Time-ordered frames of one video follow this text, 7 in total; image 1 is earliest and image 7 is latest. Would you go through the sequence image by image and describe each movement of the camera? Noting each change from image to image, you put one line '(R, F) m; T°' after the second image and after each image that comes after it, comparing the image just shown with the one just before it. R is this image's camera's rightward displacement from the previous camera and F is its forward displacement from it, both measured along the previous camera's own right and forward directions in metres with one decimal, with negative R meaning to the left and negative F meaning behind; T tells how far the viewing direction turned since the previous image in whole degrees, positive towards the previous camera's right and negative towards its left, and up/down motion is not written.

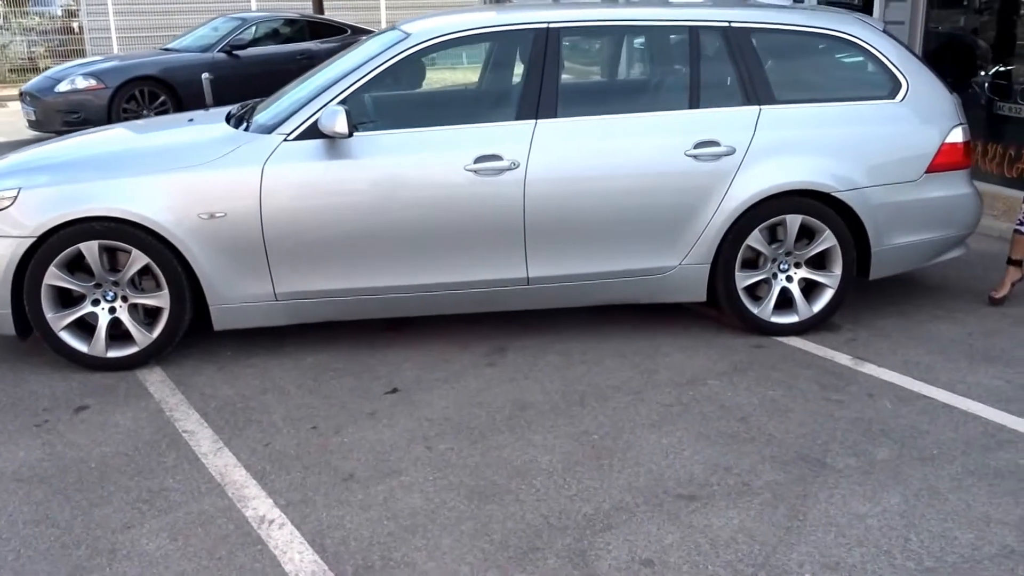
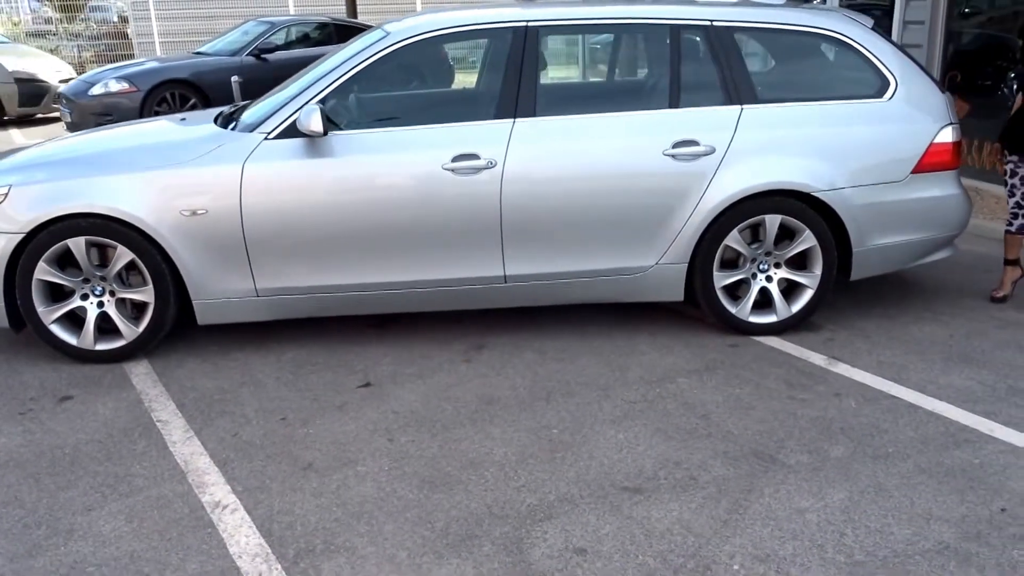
(+0.3, -0.1) m; -2°
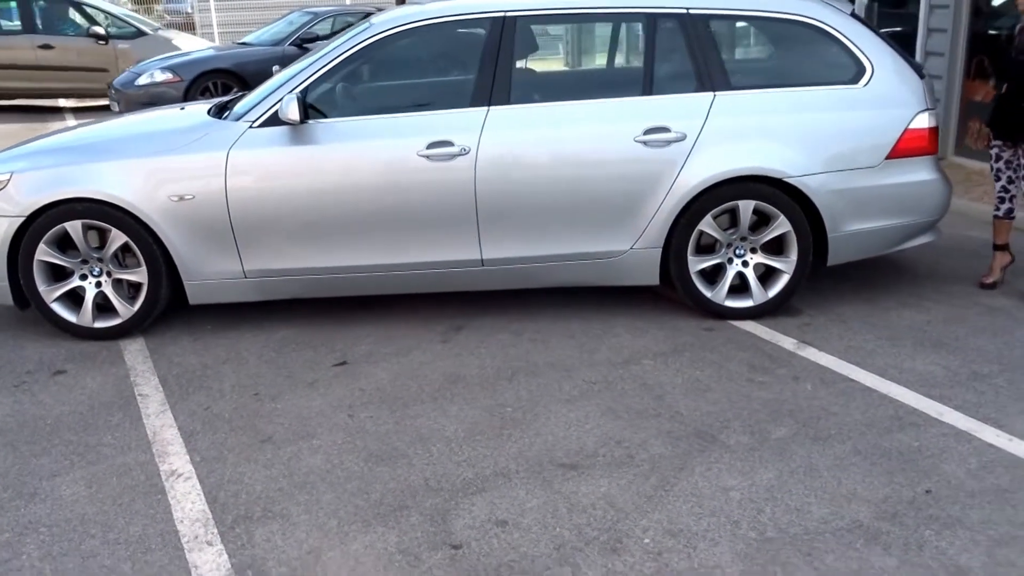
(+0.5, -0.1) m; -4°
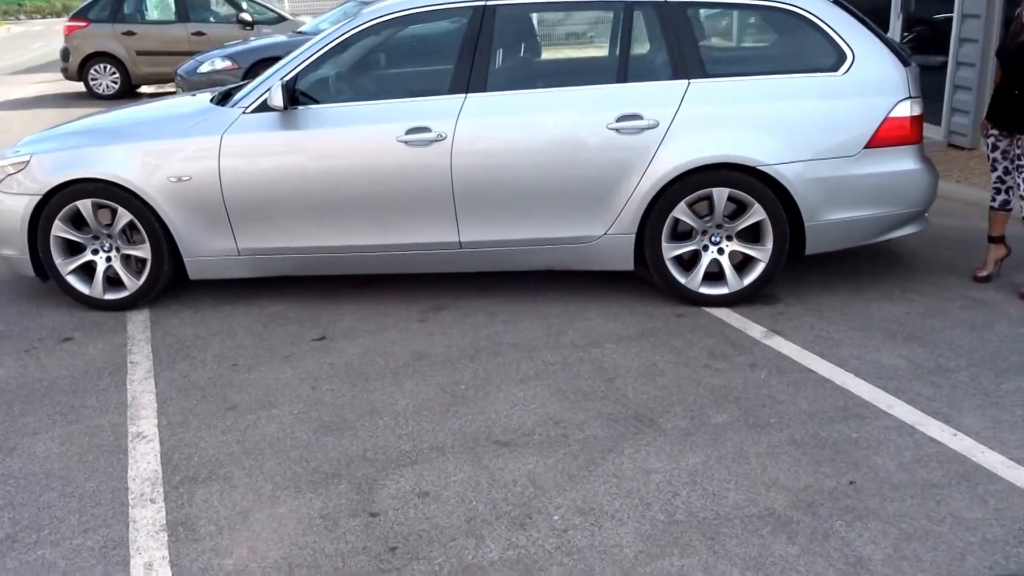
(+0.5, -0.1) m; -5°
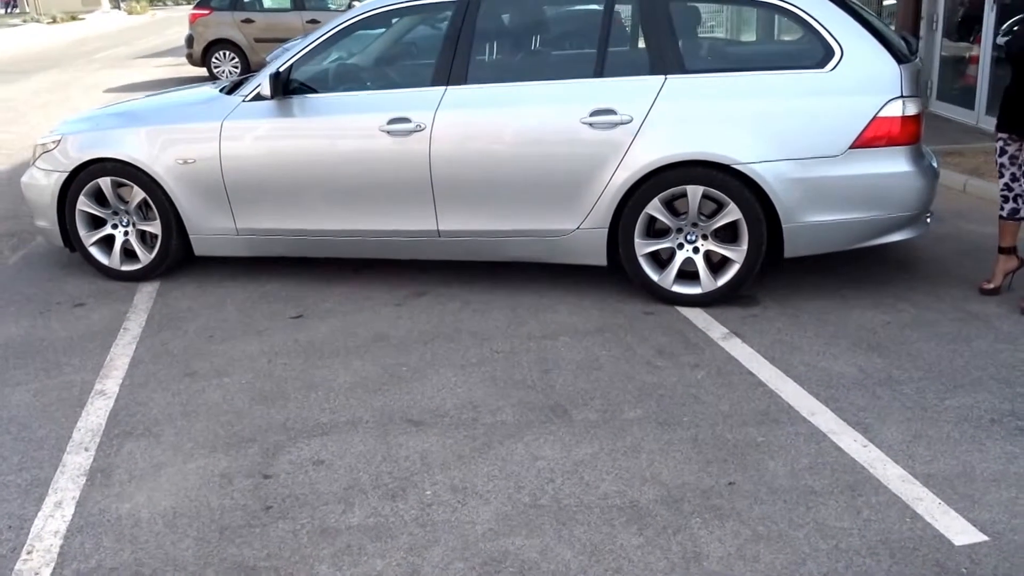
(+0.9, -0.1) m; -8°
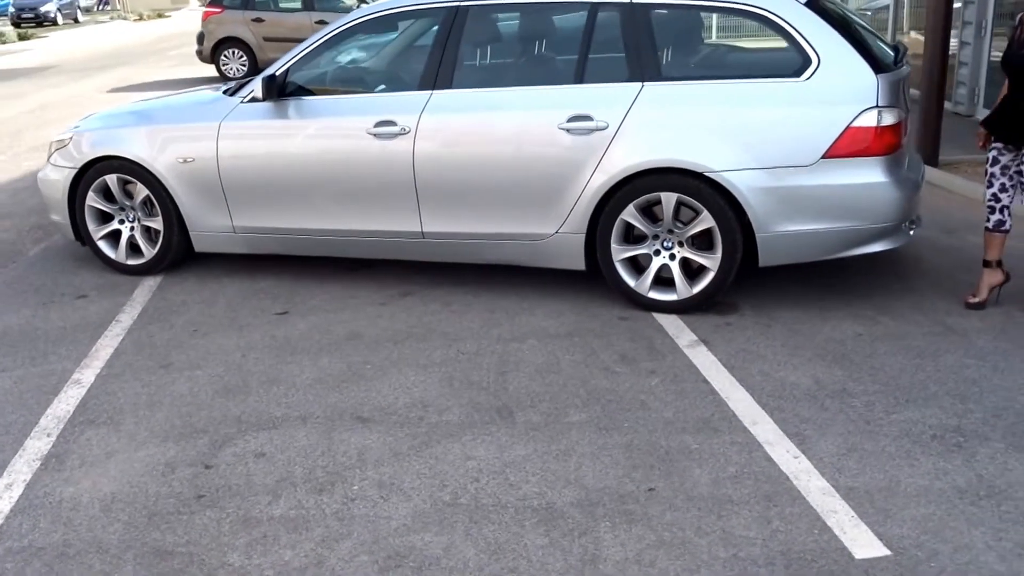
(+0.5, -0.1) m; -4°
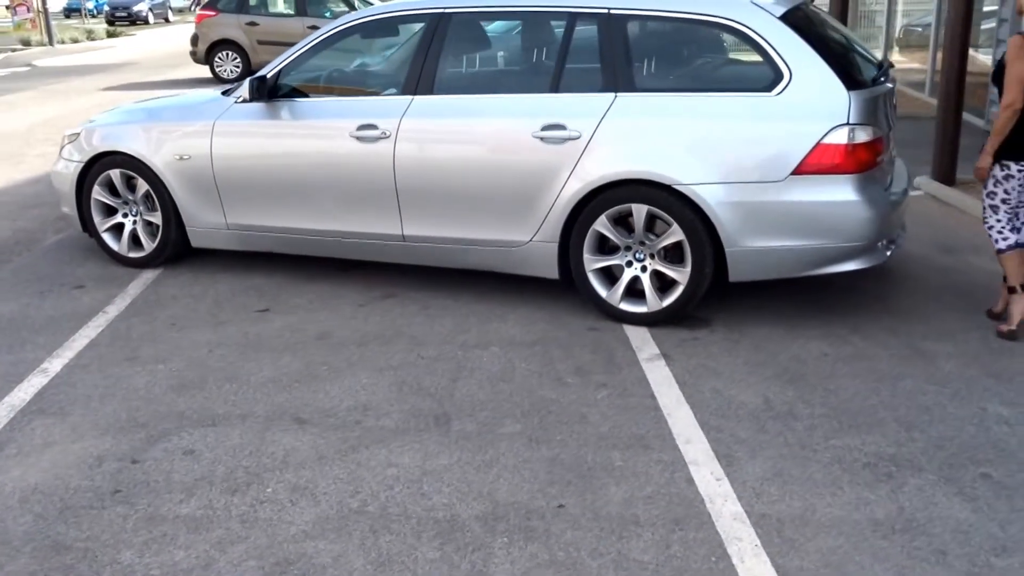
(+0.6, 0.0) m; -4°
